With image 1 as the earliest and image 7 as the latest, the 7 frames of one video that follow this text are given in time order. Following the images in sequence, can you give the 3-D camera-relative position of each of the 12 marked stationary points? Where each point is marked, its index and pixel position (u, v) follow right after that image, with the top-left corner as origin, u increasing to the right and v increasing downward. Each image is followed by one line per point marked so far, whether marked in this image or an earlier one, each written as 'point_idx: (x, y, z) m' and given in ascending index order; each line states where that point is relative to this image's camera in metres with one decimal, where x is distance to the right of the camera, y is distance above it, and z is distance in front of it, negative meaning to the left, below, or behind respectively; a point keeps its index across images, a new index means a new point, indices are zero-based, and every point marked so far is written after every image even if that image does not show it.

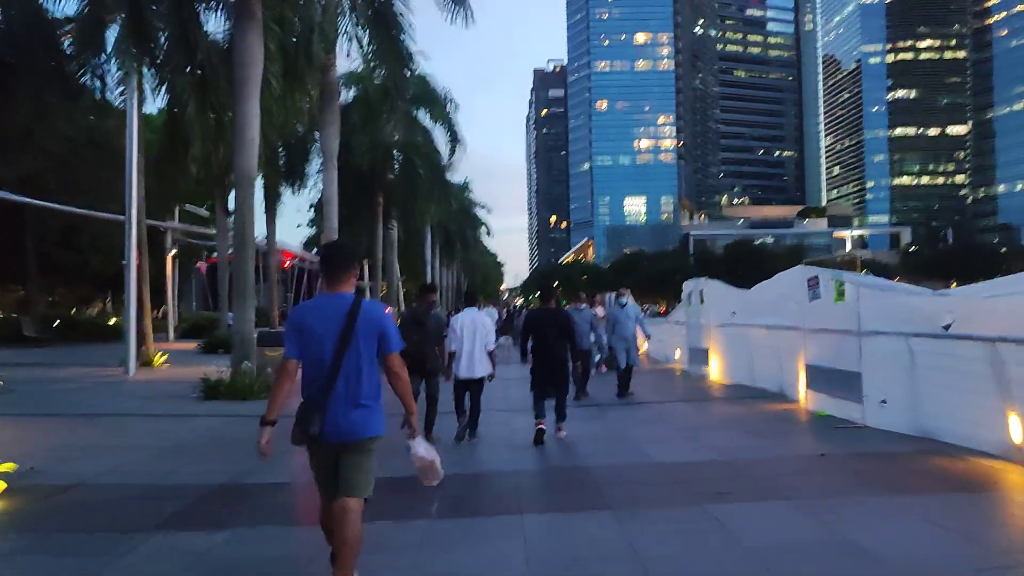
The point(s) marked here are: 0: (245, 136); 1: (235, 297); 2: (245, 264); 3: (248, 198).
0: (-5.5, +3.1, +17.0) m
1: (-5.6, -0.2, +16.9) m
2: (-5.5, +0.5, +16.9) m
3: (-5.4, +1.8, +17.0) m
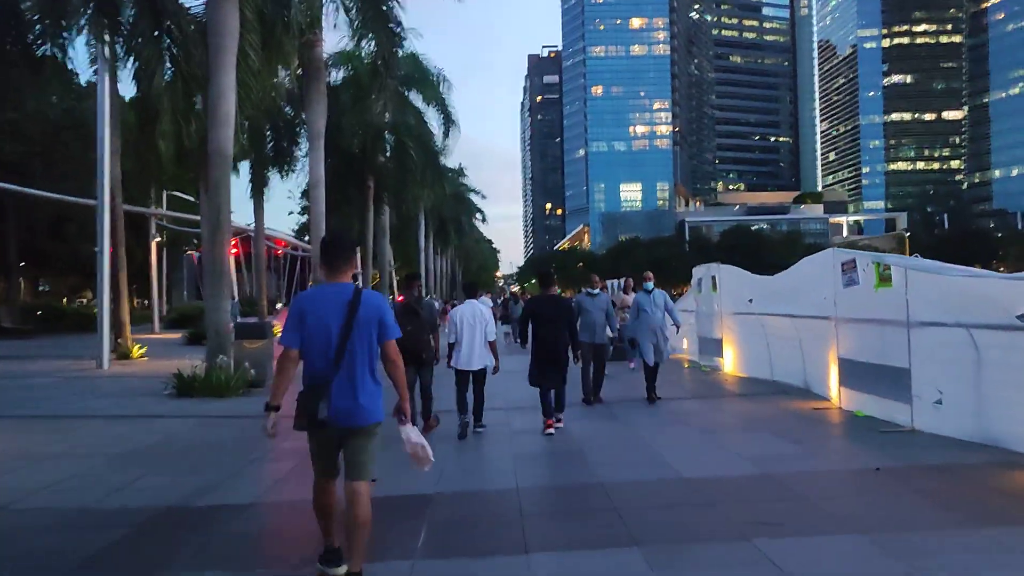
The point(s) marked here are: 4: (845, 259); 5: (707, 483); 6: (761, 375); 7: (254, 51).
0: (-5.5, +3.4, +15.6) m
1: (-5.7, 0.0, +15.6) m
2: (-5.5, +0.7, +15.6) m
3: (-5.5, +2.1, +15.7) m
4: (+4.1, +0.4, +10.3) m
5: (+1.7, -1.7, +7.2) m
6: (+4.3, -1.5, +14.3) m
7: (-5.2, +4.8, +16.7) m
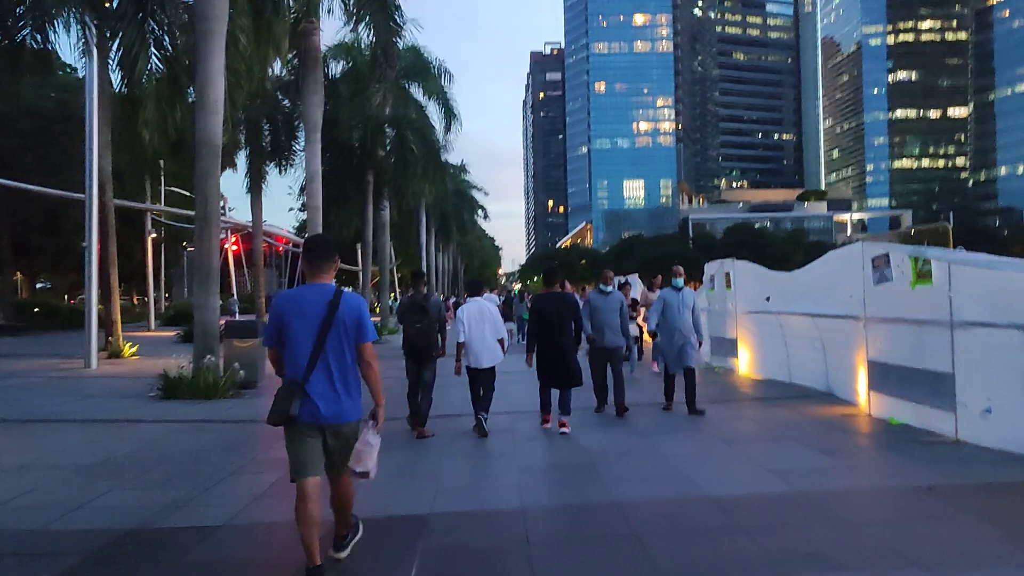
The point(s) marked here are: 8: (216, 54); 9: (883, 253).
0: (-5.4, +3.4, +14.9) m
1: (-5.6, +0.1, +14.8) m
2: (-5.5, +0.7, +14.8) m
3: (-5.4, +2.1, +14.9) m
4: (+4.2, +0.4, +9.5) m
5: (+1.7, -1.7, +6.4) m
6: (+4.4, -1.5, +13.5) m
7: (-5.1, +4.9, +15.9) m
8: (-5.3, +4.2, +14.8) m
9: (+4.2, +0.4, +9.4) m
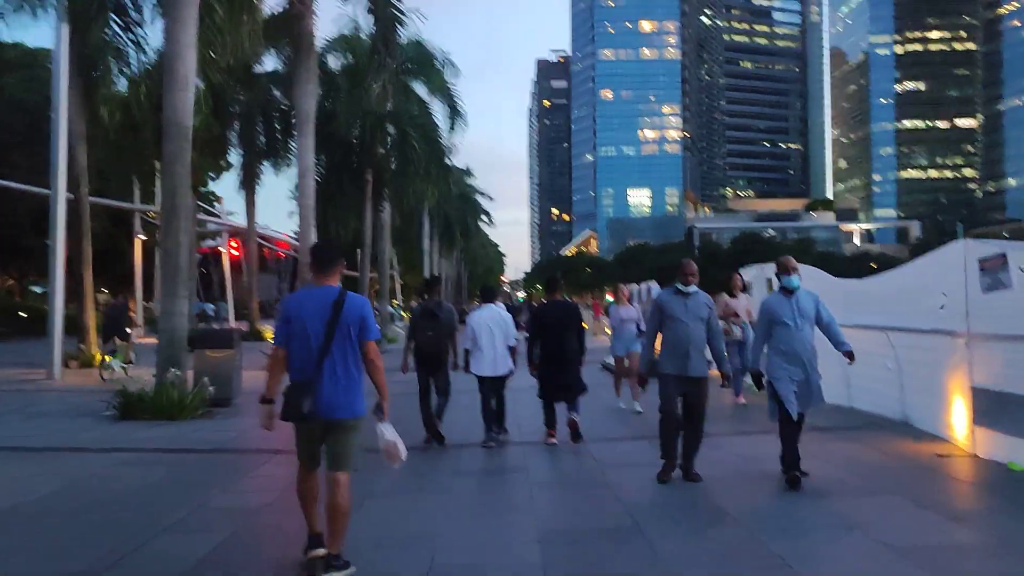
0: (-5.2, +3.4, +13.0) m
1: (-5.4, 0.0, +12.9) m
2: (-5.3, +0.7, +12.9) m
3: (-5.2, +2.1, +13.0) m
4: (+4.3, +0.3, +7.6) m
5: (+1.8, -1.7, +4.5) m
6: (+4.5, -1.6, +11.6) m
7: (-4.9, +4.8, +14.0) m
8: (-5.0, +4.1, +13.0) m
9: (+4.3, +0.3, +7.4) m
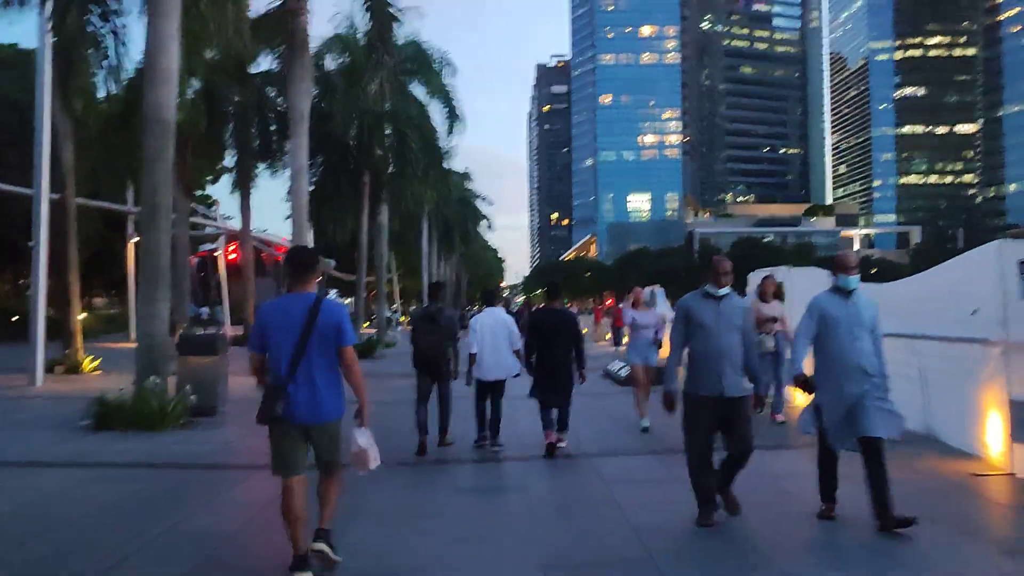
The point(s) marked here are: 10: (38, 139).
0: (-5.3, +3.3, +12.4) m
1: (-5.5, 0.0, +12.3) m
2: (-5.3, +0.6, +12.3) m
3: (-5.2, +2.0, +12.4) m
4: (+4.3, +0.3, +6.9) m
5: (+1.8, -1.7, +3.9) m
6: (+4.5, -1.6, +10.9) m
7: (-4.9, +4.7, +13.4) m
8: (-5.1, +4.1, +12.4) m
9: (+4.3, +0.3, +6.8) m
10: (-9.9, +3.1, +17.4) m
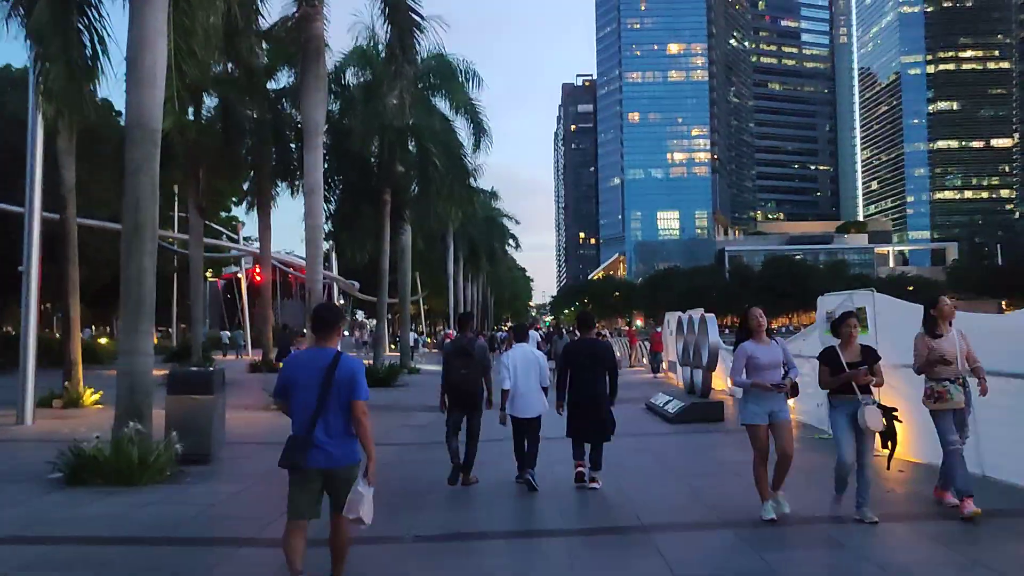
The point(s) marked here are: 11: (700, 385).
0: (-4.8, +2.9, +10.9) m
1: (-5.0, -0.4, +10.7) m
2: (-4.8, +0.2, +10.7) m
3: (-4.8, +1.6, +10.9) m
4: (+4.6, +0.1, +5.1) m
5: (+2.0, -1.9, +2.0) m
6: (+4.9, -2.0, +9.0) m
7: (-4.4, +4.3, +12.0) m
8: (-4.6, +3.7, +10.9) m
9: (+4.6, +0.1, +4.9) m
10: (-9.3, +2.6, +16.1) m
11: (+4.1, -2.1, +17.9) m
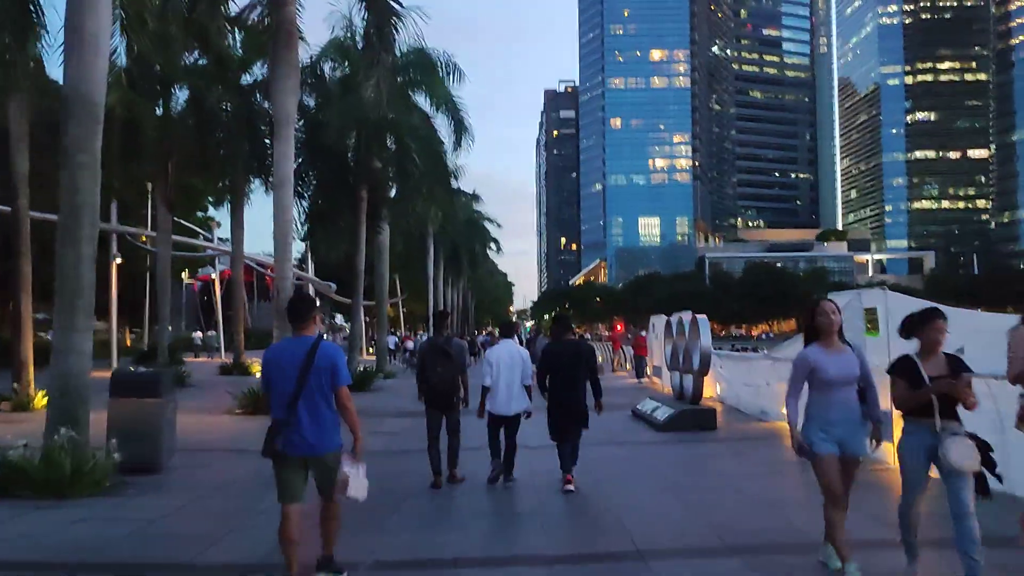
0: (-5.0, +3.0, +9.8) m
1: (-5.3, -0.3, +9.7) m
2: (-5.1, +0.4, +9.7) m
3: (-5.0, +1.7, +9.8) m
4: (+4.5, +0.1, +4.2) m
5: (+1.9, -1.8, +1.1) m
6: (+4.7, -1.9, +8.2) m
7: (-4.7, +4.4, +10.9) m
8: (-4.8, +3.8, +9.8) m
9: (+4.5, +0.1, +4.1) m
10: (-9.7, +2.7, +14.9) m
11: (+3.6, -2.1, +17.1) m
